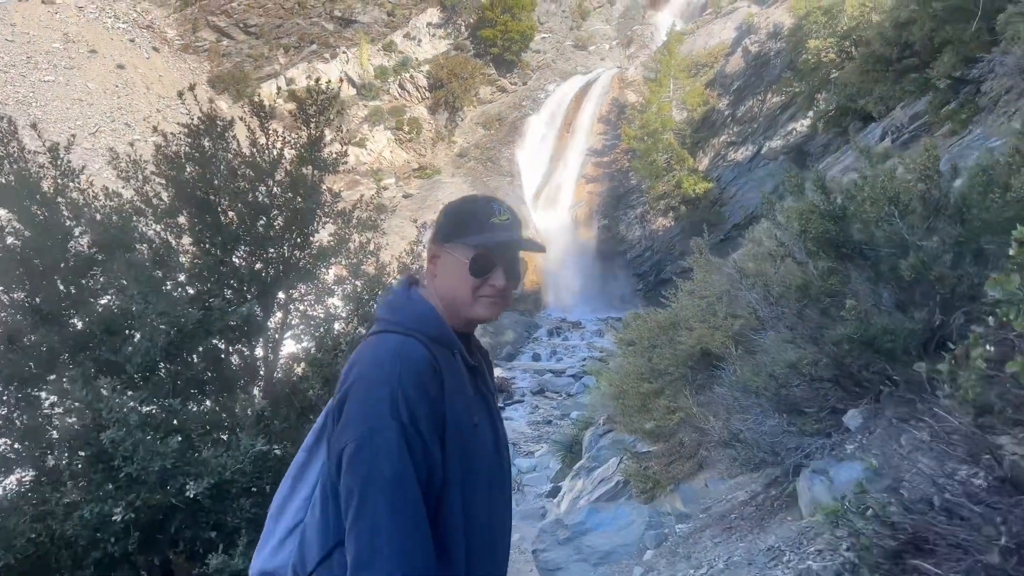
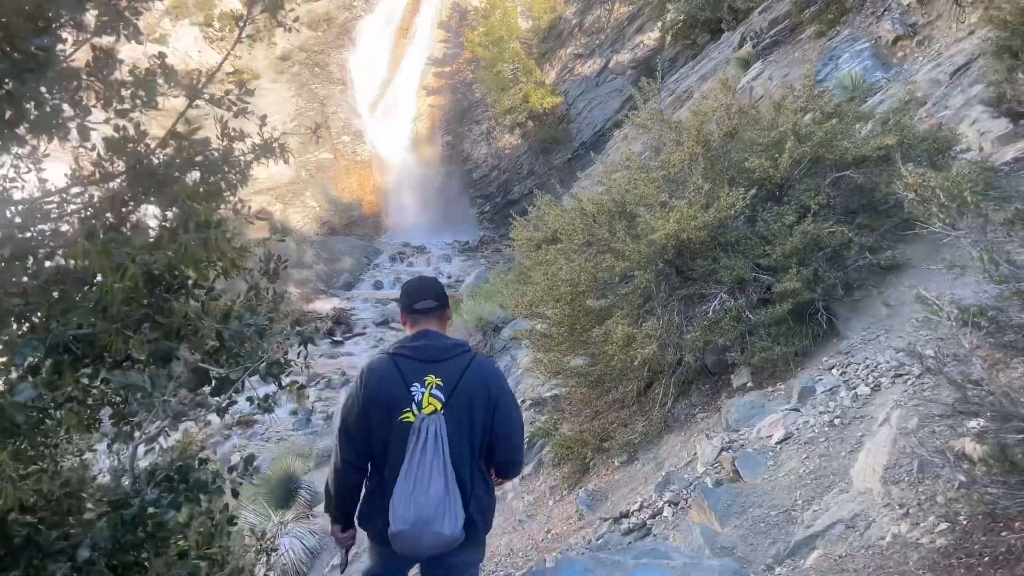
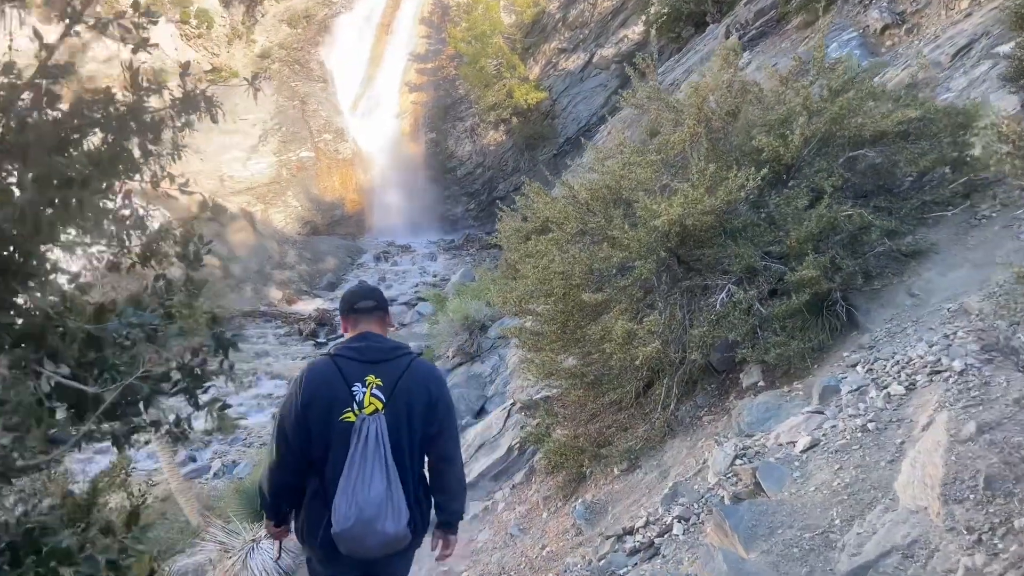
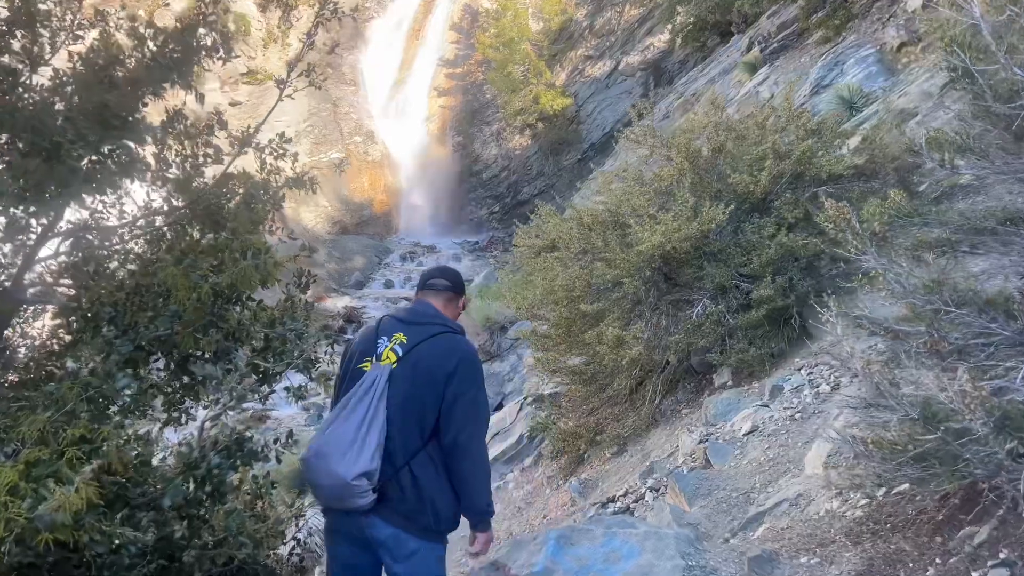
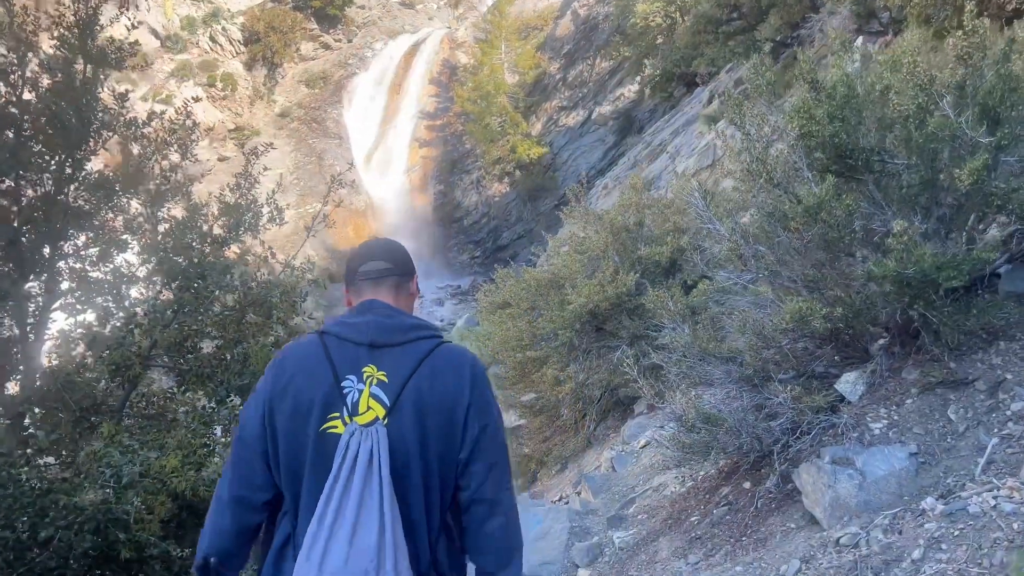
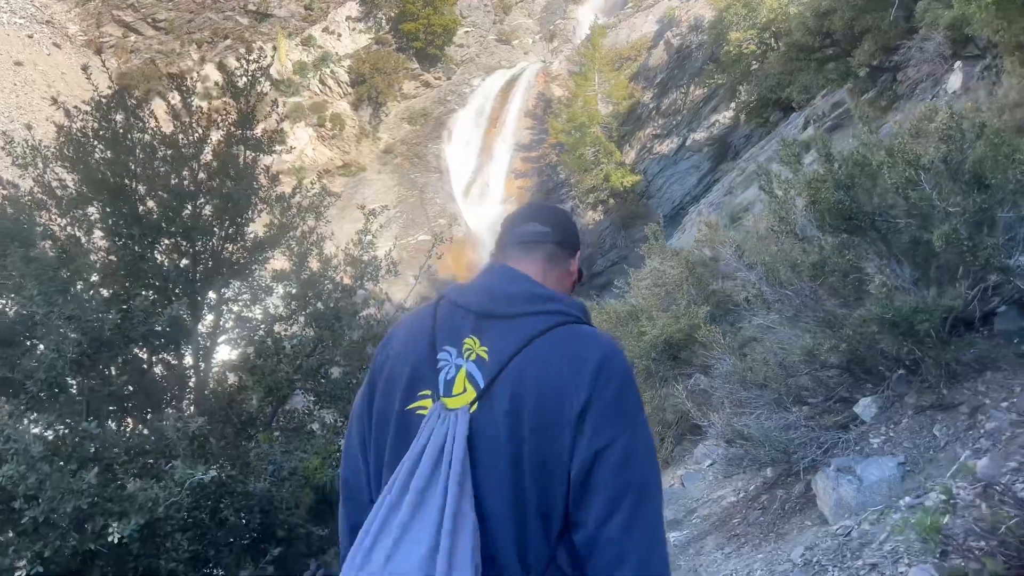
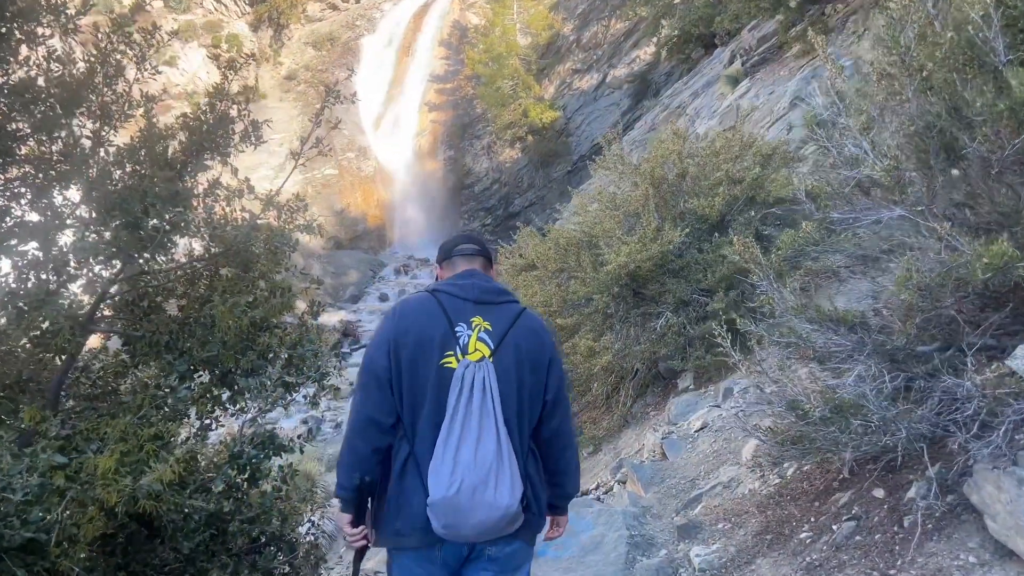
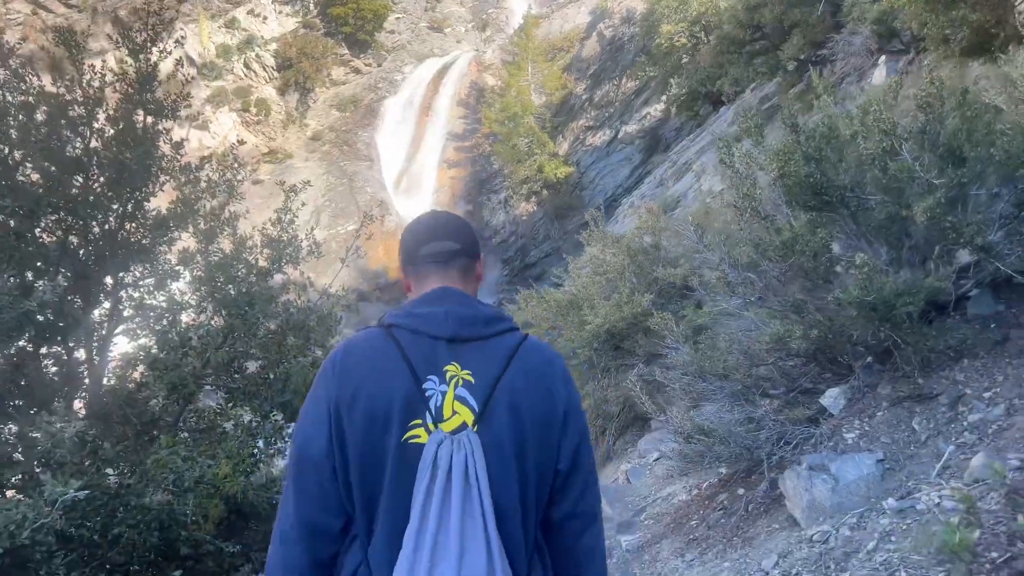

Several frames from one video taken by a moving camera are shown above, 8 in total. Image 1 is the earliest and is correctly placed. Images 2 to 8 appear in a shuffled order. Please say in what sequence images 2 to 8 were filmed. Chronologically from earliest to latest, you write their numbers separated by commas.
6, 8, 5, 7, 4, 2, 3
